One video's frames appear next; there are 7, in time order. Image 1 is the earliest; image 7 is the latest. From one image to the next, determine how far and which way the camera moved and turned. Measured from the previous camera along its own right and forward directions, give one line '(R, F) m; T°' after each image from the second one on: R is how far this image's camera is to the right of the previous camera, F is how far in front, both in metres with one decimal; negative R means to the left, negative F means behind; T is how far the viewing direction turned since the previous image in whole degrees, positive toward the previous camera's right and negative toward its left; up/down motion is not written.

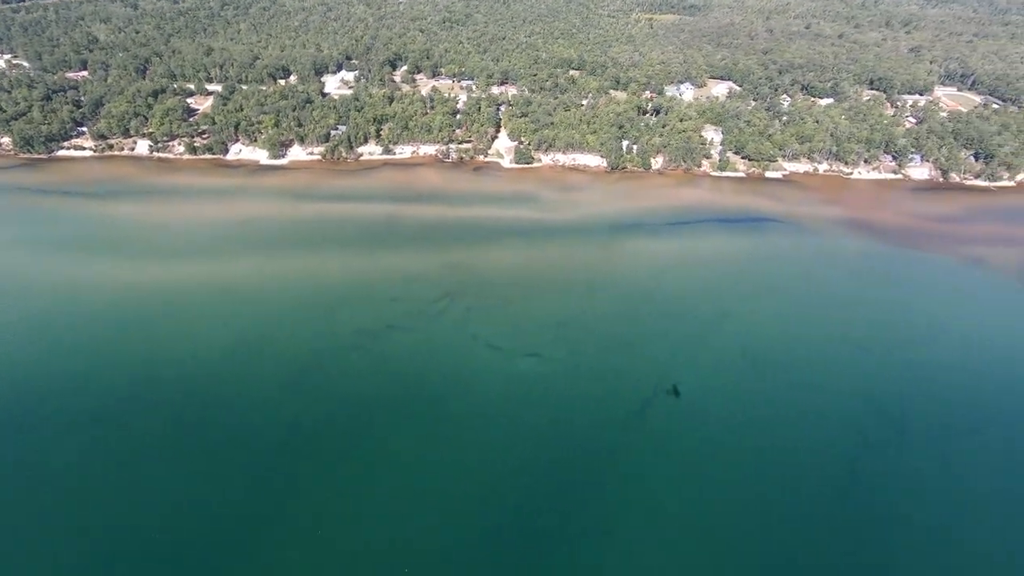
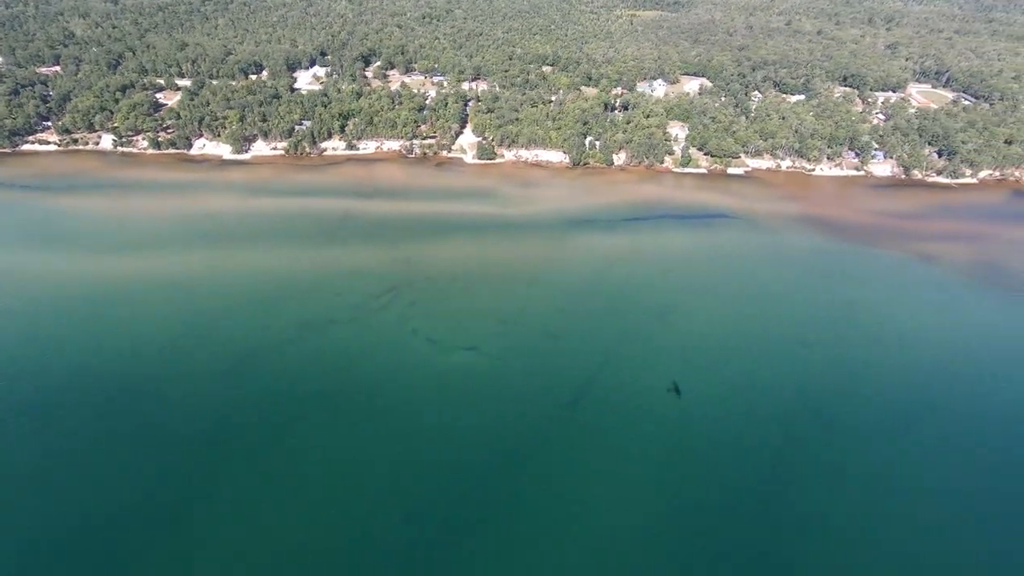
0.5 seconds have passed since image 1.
(+3.6, -0.1) m; 0°
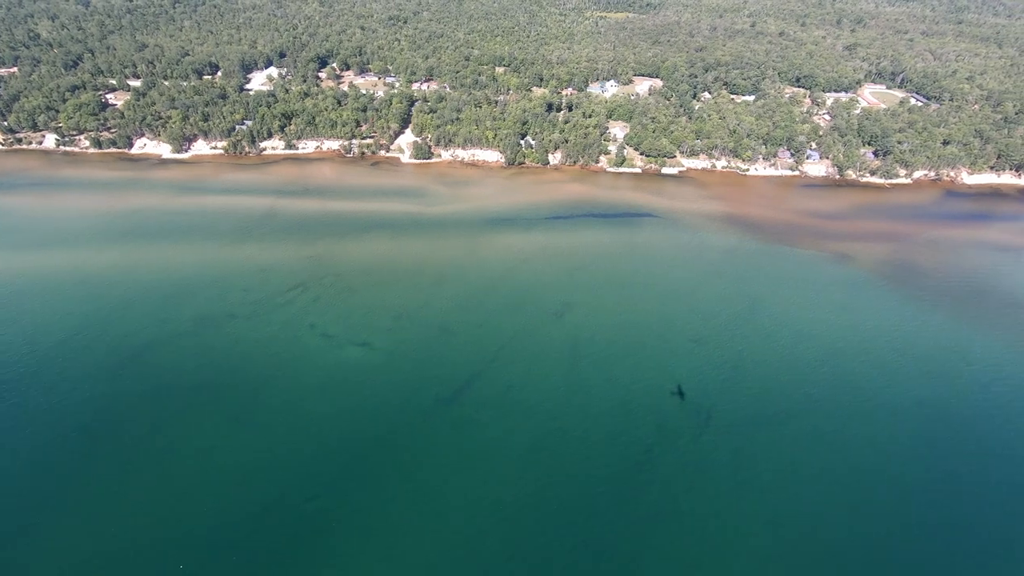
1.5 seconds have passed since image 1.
(+6.4, -0.3) m; 0°
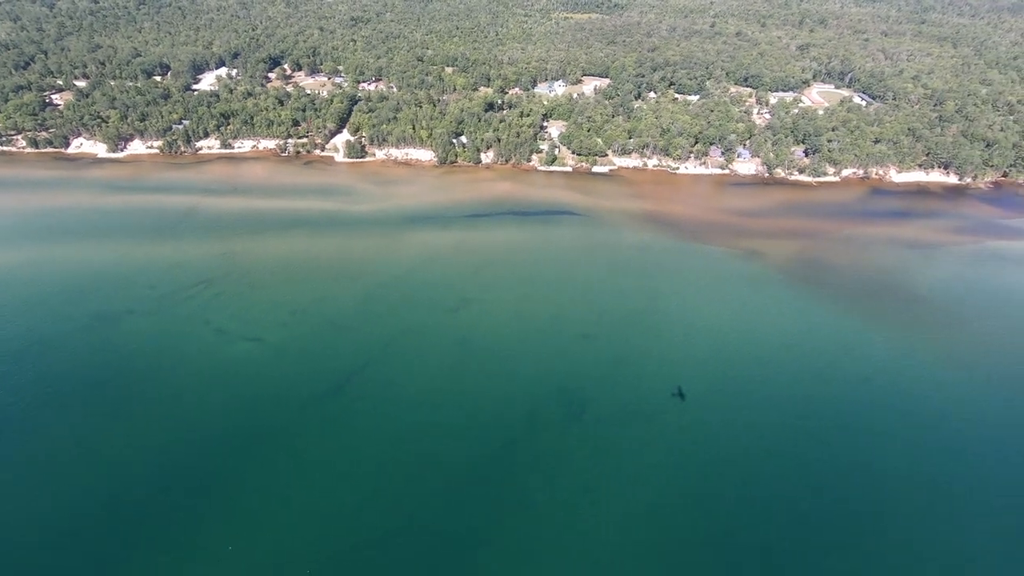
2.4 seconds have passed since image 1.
(+6.4, -0.3) m; 0°
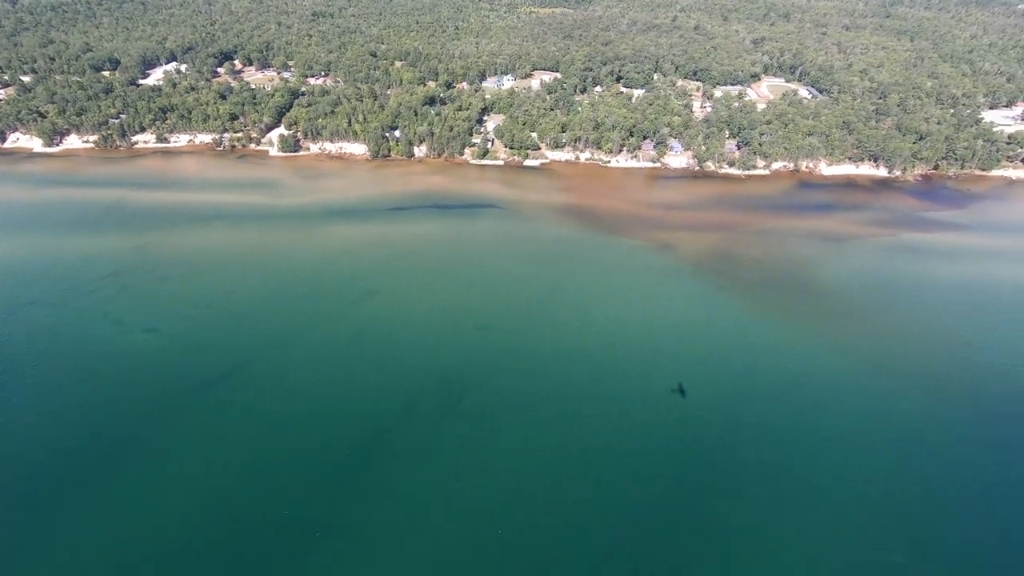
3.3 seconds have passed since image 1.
(+6.4, -0.3) m; 0°
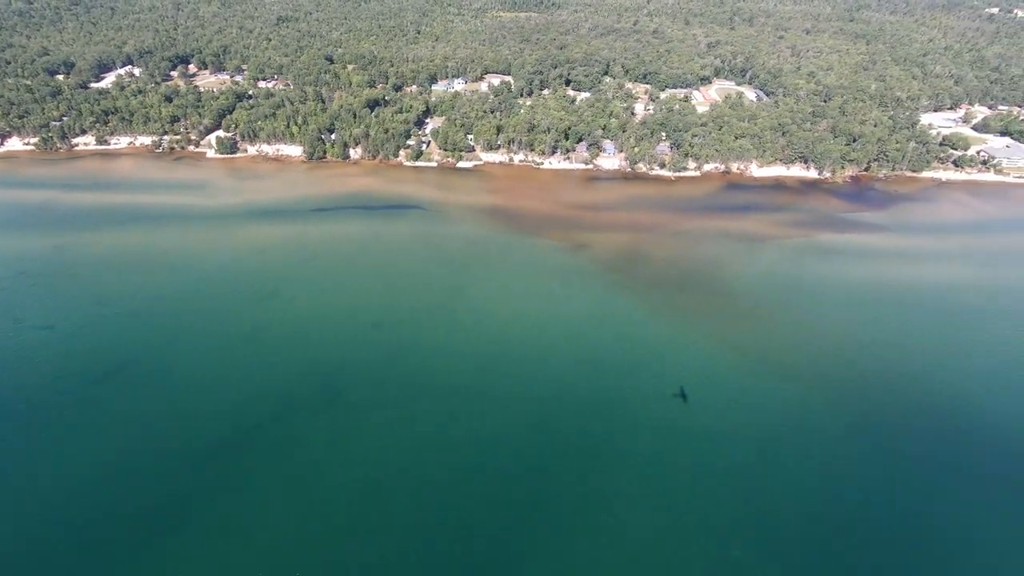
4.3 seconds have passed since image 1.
(+6.4, -0.3) m; 0°
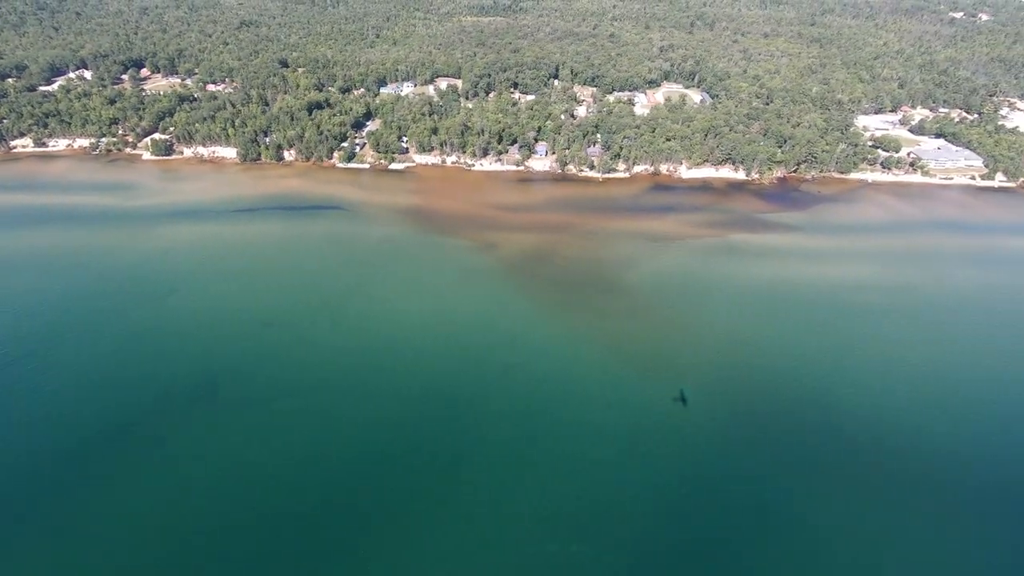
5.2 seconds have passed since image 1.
(+6.4, -0.3) m; 0°
